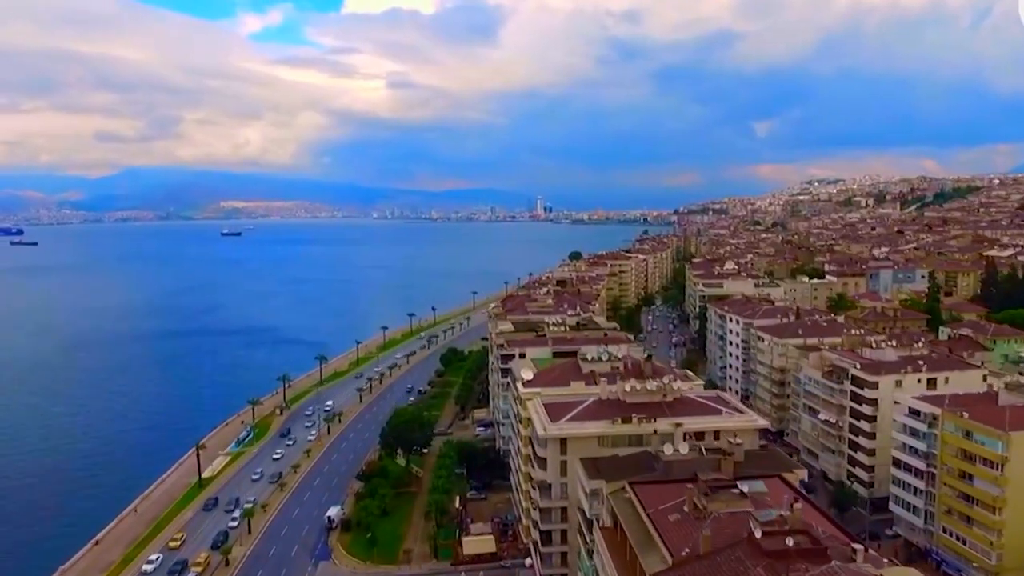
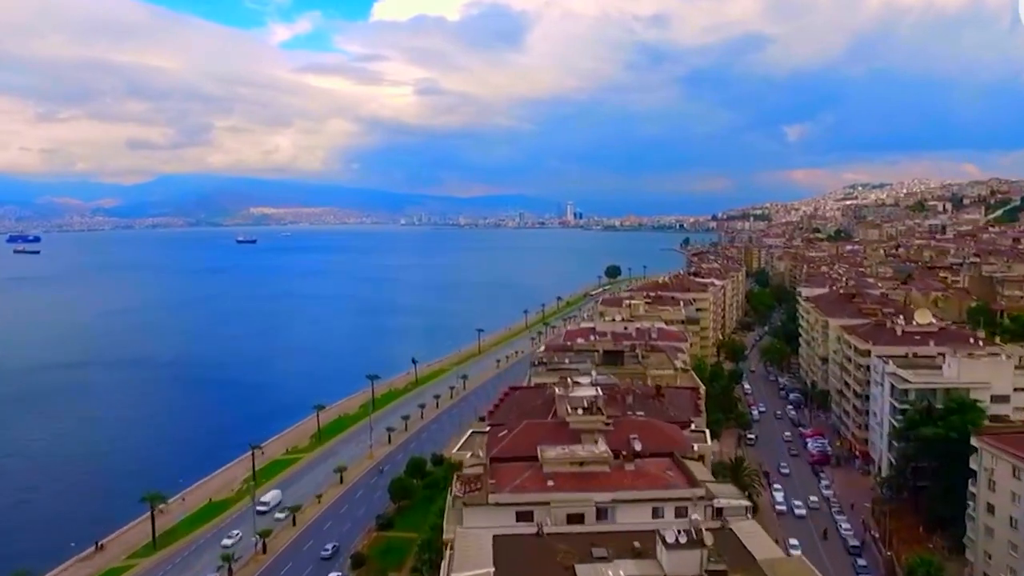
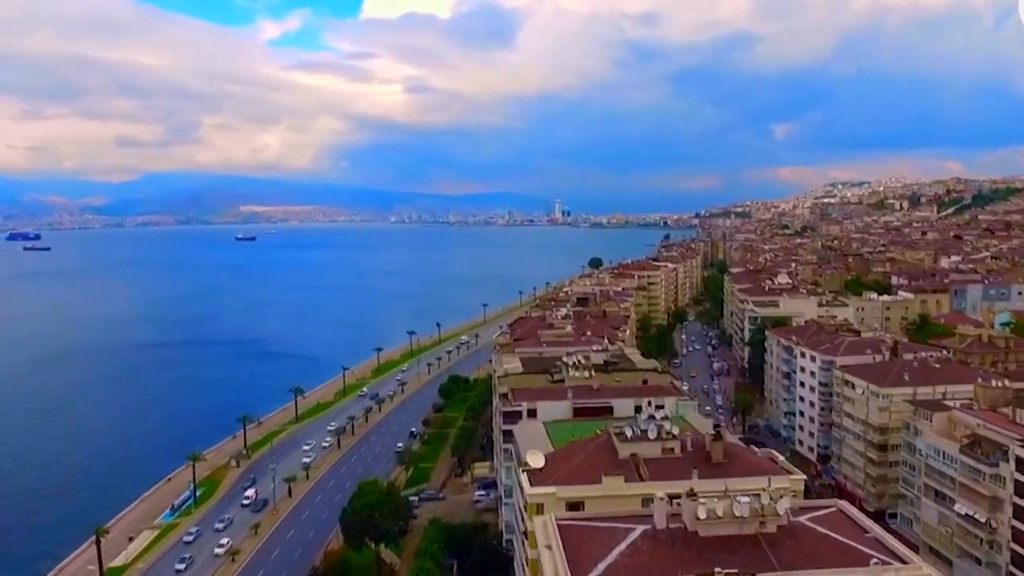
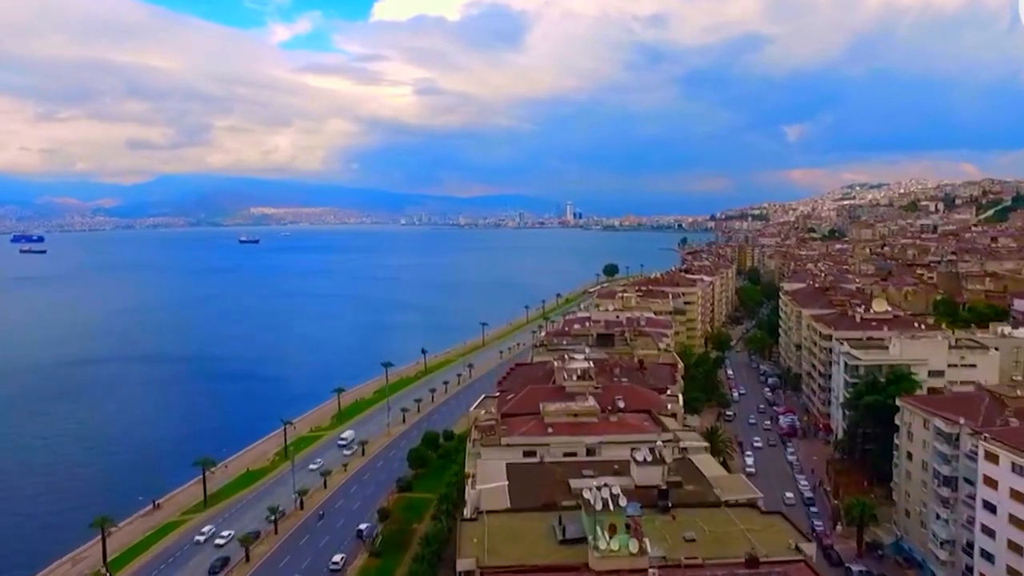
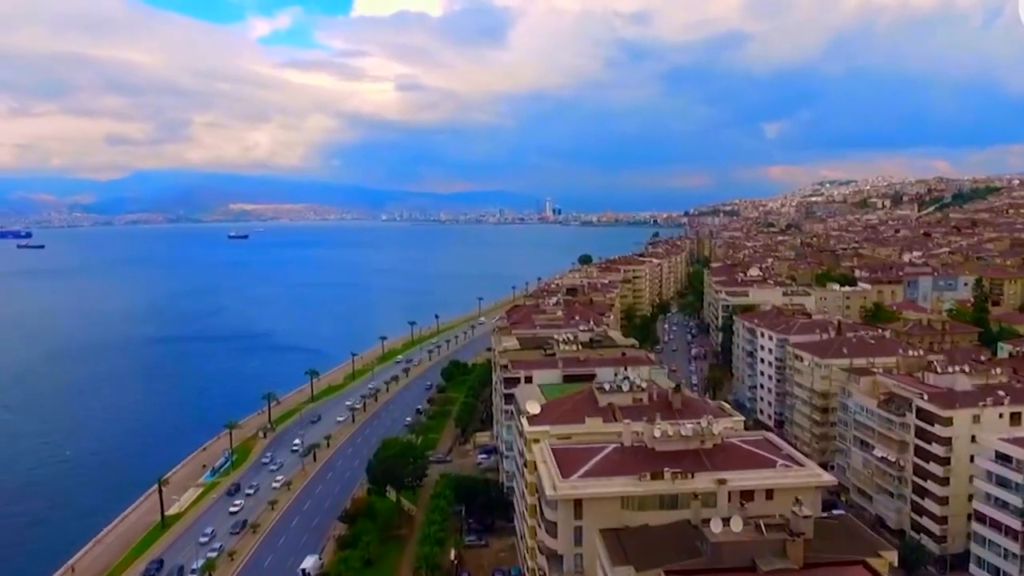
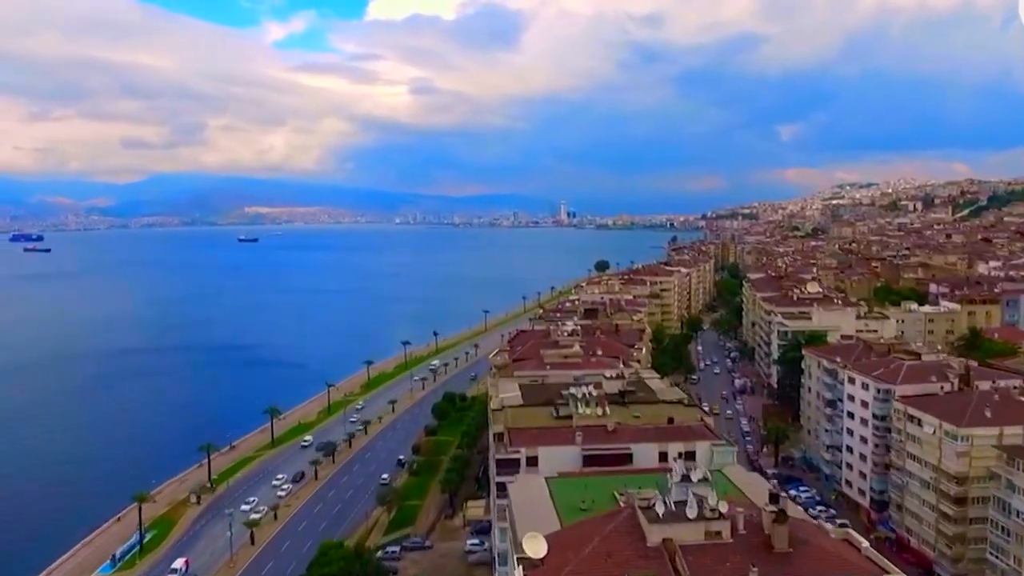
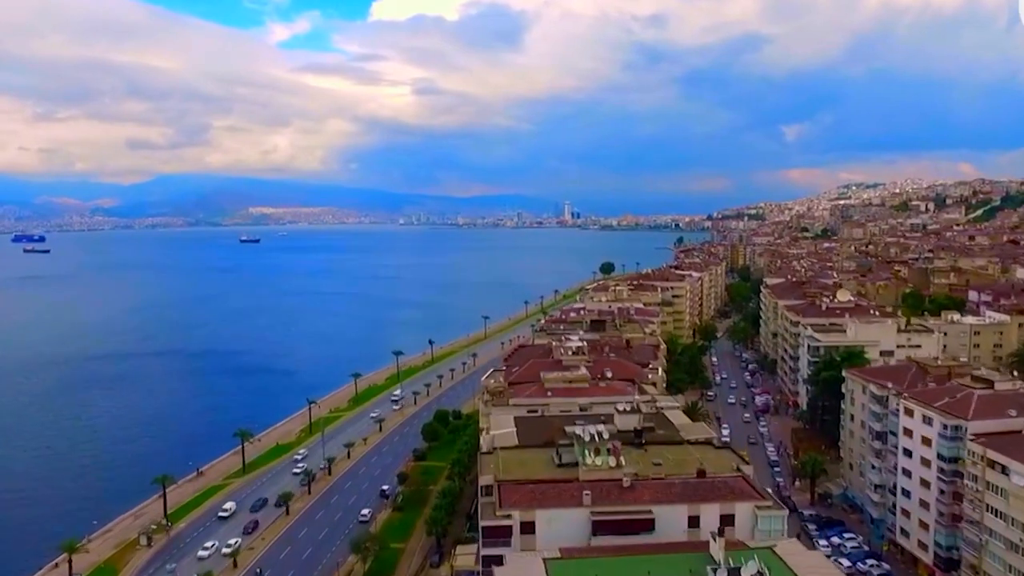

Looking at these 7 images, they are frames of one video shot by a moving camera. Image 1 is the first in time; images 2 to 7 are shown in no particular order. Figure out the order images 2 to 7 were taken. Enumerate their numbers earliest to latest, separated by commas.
5, 3, 6, 7, 4, 2
